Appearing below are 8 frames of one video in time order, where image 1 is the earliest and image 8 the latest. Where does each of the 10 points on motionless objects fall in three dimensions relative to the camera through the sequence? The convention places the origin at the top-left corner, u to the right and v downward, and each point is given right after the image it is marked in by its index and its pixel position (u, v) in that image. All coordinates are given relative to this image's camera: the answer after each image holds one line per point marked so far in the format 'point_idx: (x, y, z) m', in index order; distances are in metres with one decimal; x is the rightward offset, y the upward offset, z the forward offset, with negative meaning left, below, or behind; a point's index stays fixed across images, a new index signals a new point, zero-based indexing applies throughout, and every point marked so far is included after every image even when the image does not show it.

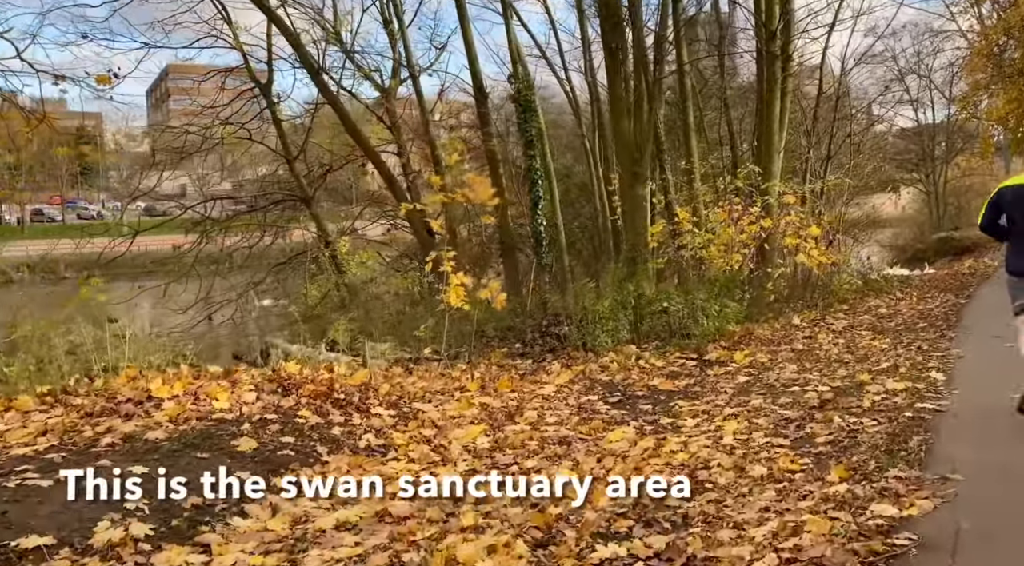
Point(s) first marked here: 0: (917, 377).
0: (+3.3, -0.8, +7.6) m
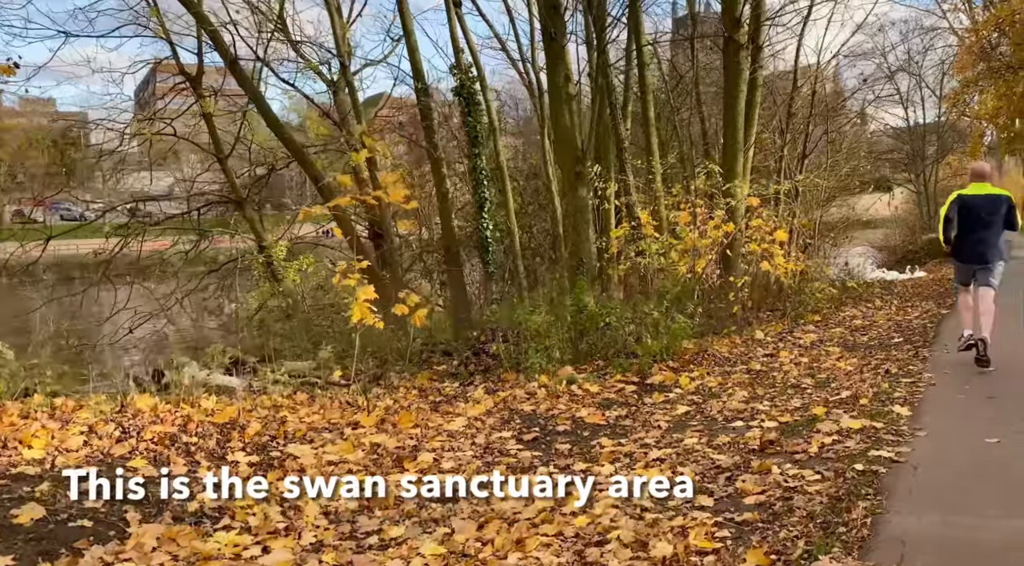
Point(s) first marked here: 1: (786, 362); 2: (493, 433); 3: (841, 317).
0: (+2.5, -0.9, +6.6) m
1: (+2.9, -0.8, +9.9) m
2: (-0.1, -1.1, +6.8) m
3: (+5.0, -0.5, +14.4) m
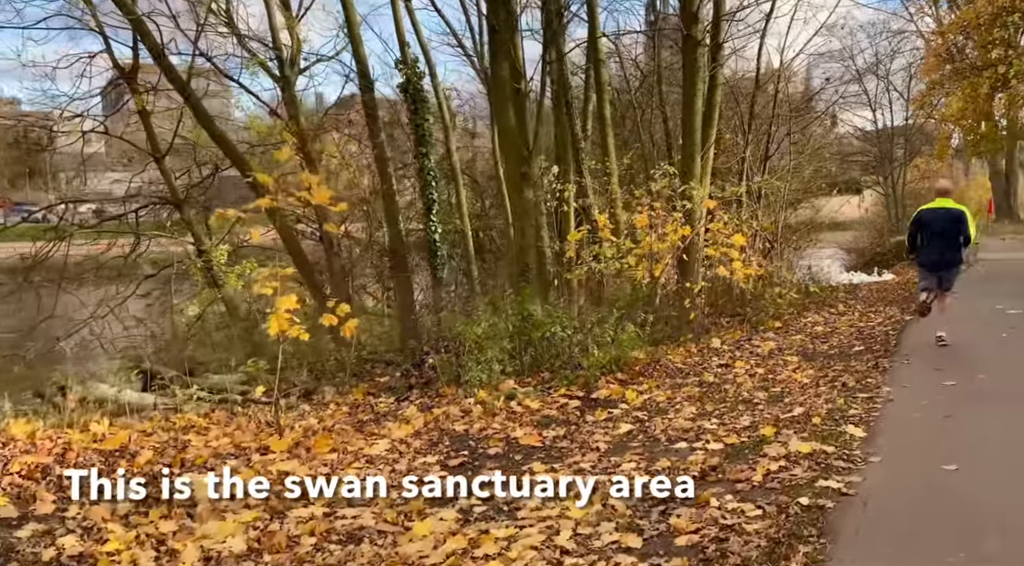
0: (+2.1, -1.0, +6.1) m
1: (+2.3, -0.9, +9.5) m
2: (-0.6, -1.2, +6.3) m
3: (+4.3, -0.6, +14.0) m
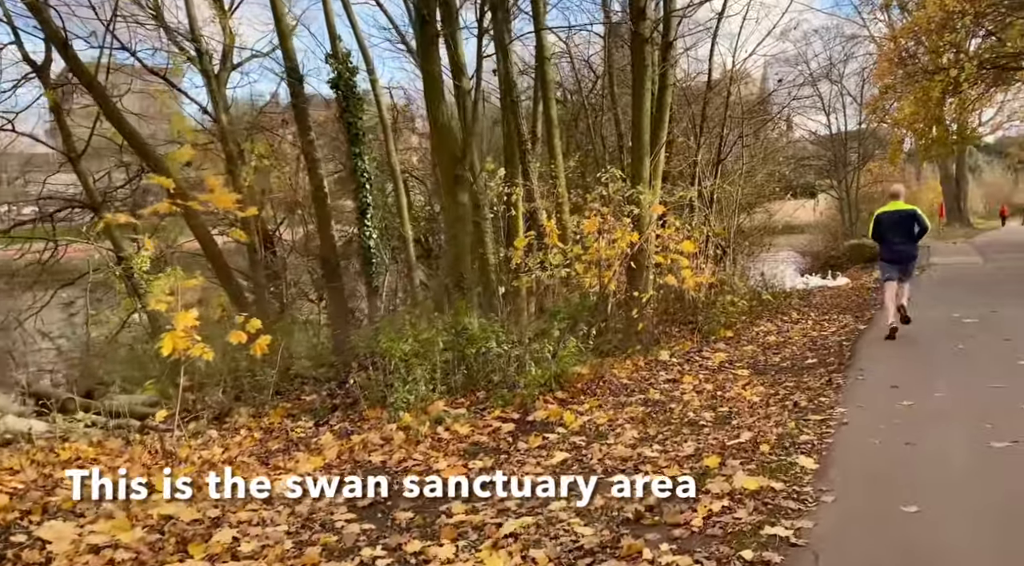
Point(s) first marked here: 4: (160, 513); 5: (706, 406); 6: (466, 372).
0: (+1.6, -1.1, +5.6) m
1: (+1.7, -1.0, +8.9) m
2: (-1.1, -1.3, +5.6) m
3: (+3.5, -0.7, +13.5) m
4: (-1.9, -1.2, +5.1) m
5: (+1.7, -1.0, +8.0) m
6: (-0.4, -0.8, +8.5) m
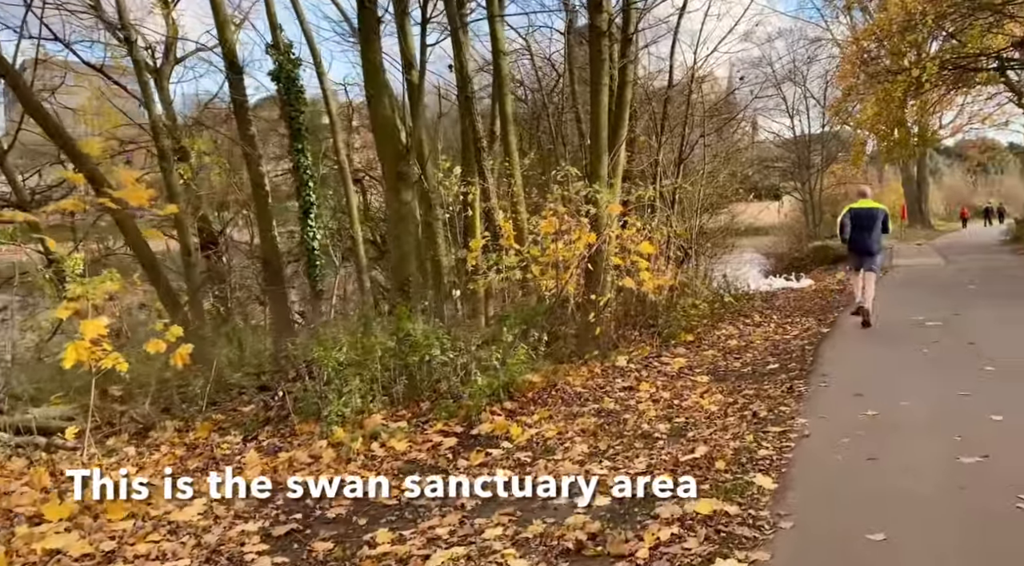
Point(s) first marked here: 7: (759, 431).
0: (+1.2, -1.1, +5.1) m
1: (+1.2, -1.0, +8.5) m
2: (-1.5, -1.3, +5.1) m
3: (+2.8, -0.8, +13.2) m
4: (-2.2, -1.3, +4.5) m
5: (+1.2, -1.1, +7.6) m
6: (-0.9, -0.8, +8.0) m
7: (+1.7, -1.0, +6.6) m
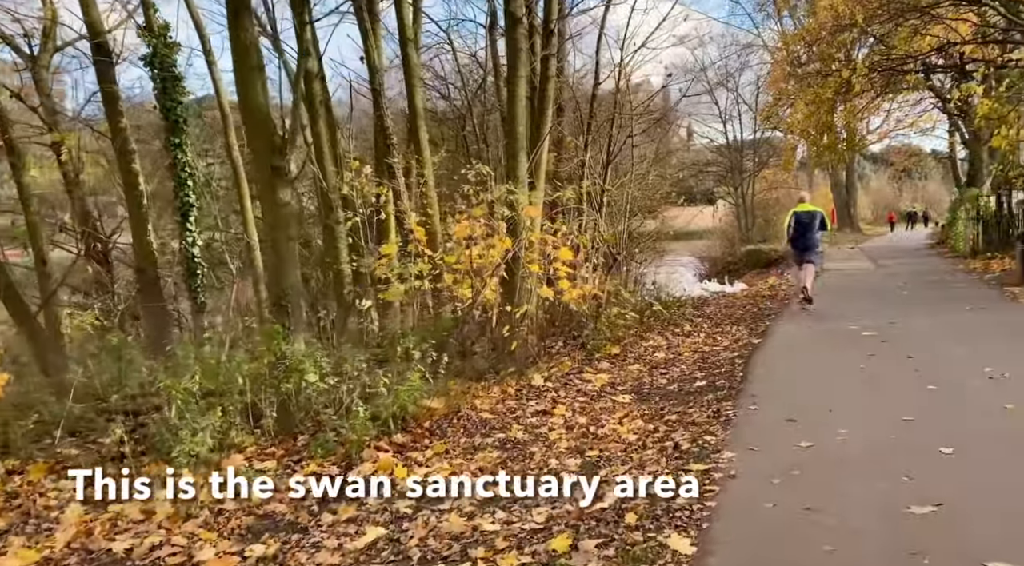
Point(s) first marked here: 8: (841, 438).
0: (+0.6, -1.2, +4.2) m
1: (+0.4, -1.1, +7.5) m
2: (-2.1, -1.4, +4.0) m
3: (+1.7, -0.9, +12.3) m
4: (-2.8, -1.4, +3.4) m
5: (+0.4, -1.2, +6.7) m
6: (-1.7, -0.9, +6.9) m
7: (+1.0, -1.1, +5.7) m
8: (+2.2, -1.0, +6.4) m
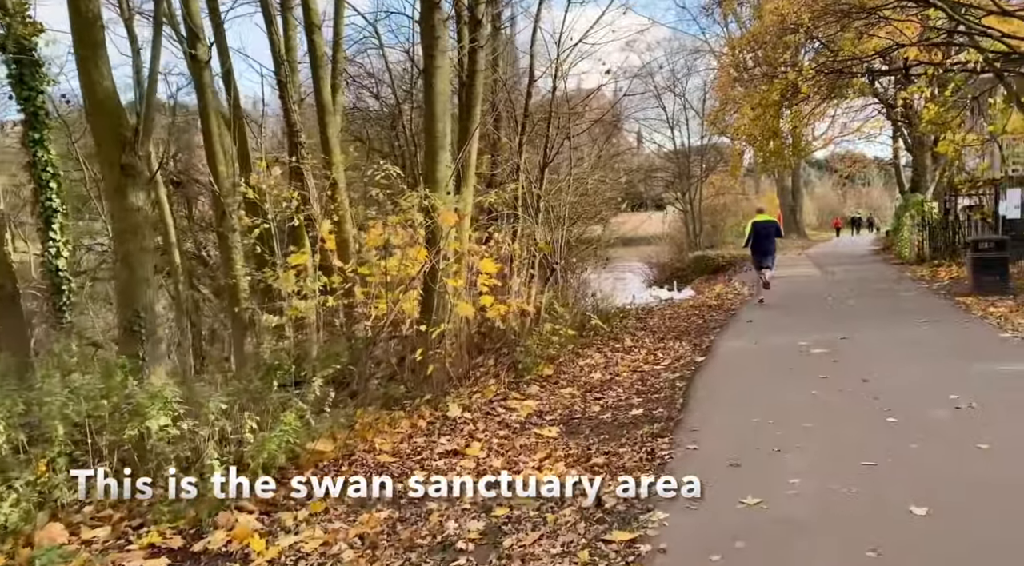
0: (+0.1, -1.3, +3.1) m
1: (-0.3, -1.3, +6.5) m
2: (-2.6, -1.5, +2.8) m
3: (+0.8, -1.0, +11.3) m
4: (-3.3, -1.5, +2.1) m
5: (-0.2, -1.3, +5.6) m
6: (-2.3, -1.1, +5.7) m
7: (+0.4, -1.3, +4.7) m
8: (+1.6, -1.2, +5.4) m
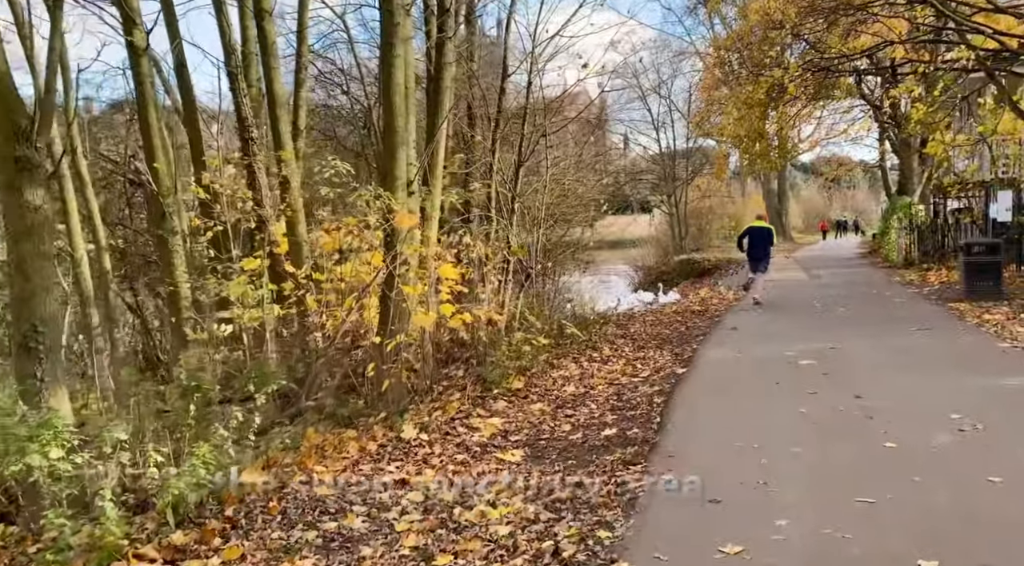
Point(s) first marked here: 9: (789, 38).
0: (-0.2, -1.4, +2.4) m
1: (-0.6, -1.4, +5.7) m
2: (-2.8, -1.6, +2.0) m
3: (+0.4, -1.1, +10.6) m
4: (-3.5, -1.5, +1.3) m
5: (-0.5, -1.4, +4.8) m
6: (-2.6, -1.1, +4.9) m
7: (+0.2, -1.3, +3.9) m
8: (+1.3, -1.2, +4.7) m
9: (+5.6, +5.0, +19.1) m
